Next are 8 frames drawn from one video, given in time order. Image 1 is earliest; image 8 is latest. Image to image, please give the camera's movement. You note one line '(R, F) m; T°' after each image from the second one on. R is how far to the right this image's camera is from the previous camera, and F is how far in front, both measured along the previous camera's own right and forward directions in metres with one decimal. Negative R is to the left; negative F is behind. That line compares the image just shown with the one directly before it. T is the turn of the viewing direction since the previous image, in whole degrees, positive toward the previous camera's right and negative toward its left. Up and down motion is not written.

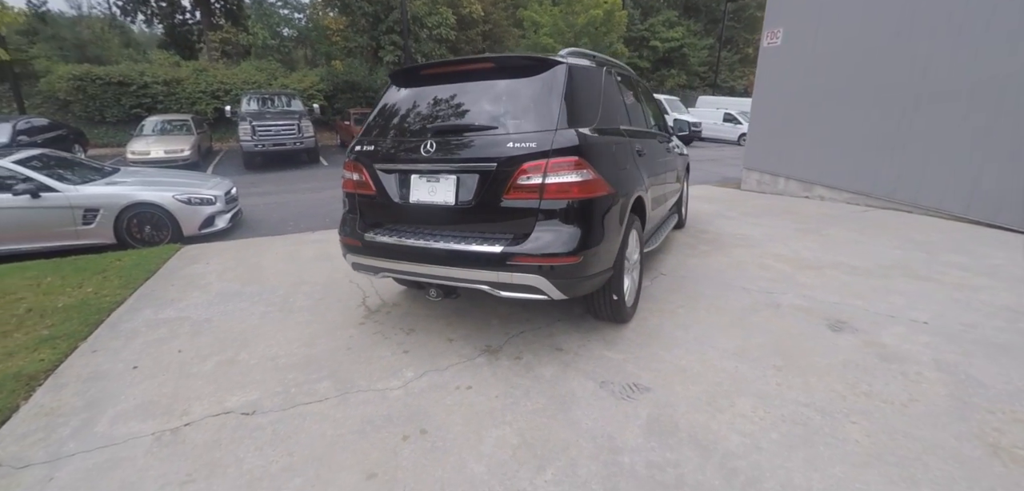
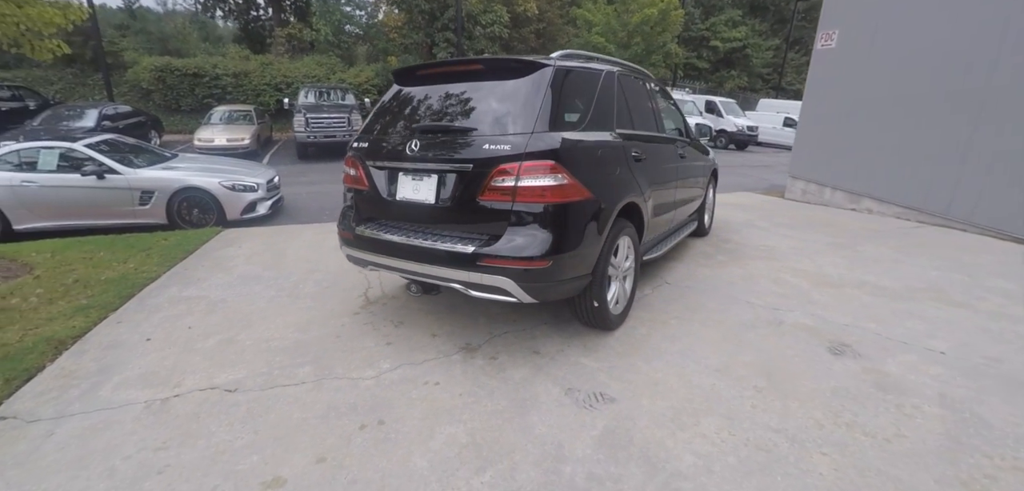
(+0.4, 0.0) m; -6°
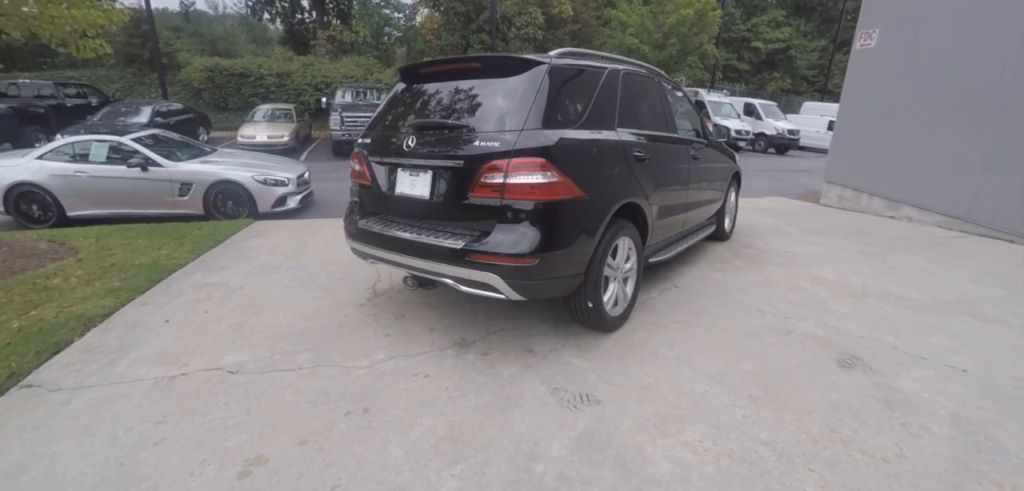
(+0.3, 0.0) m; -4°
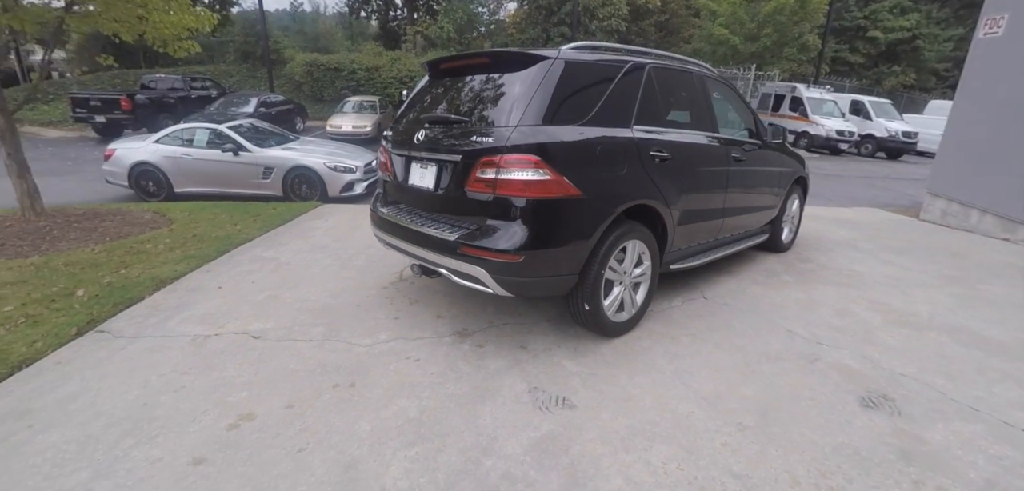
(+0.5, 0.0) m; -10°
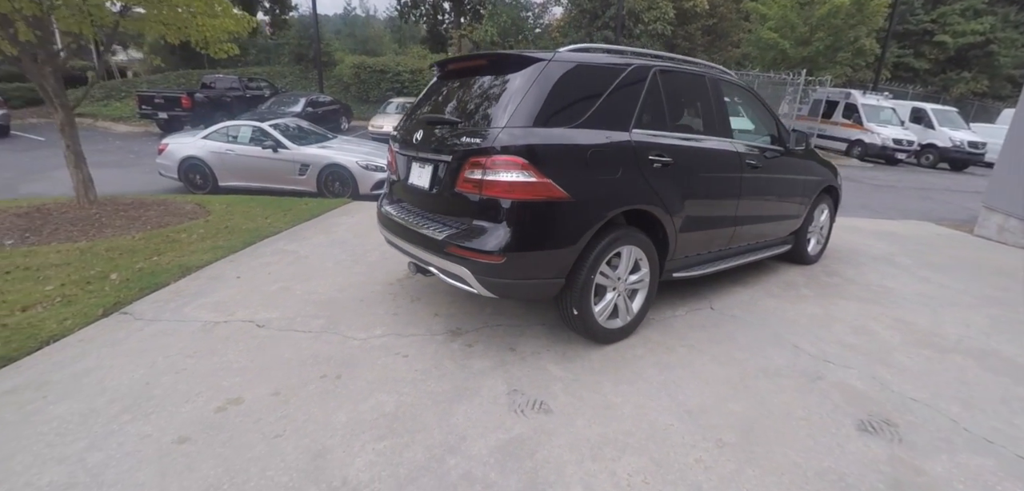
(+0.3, 0.0) m; -5°
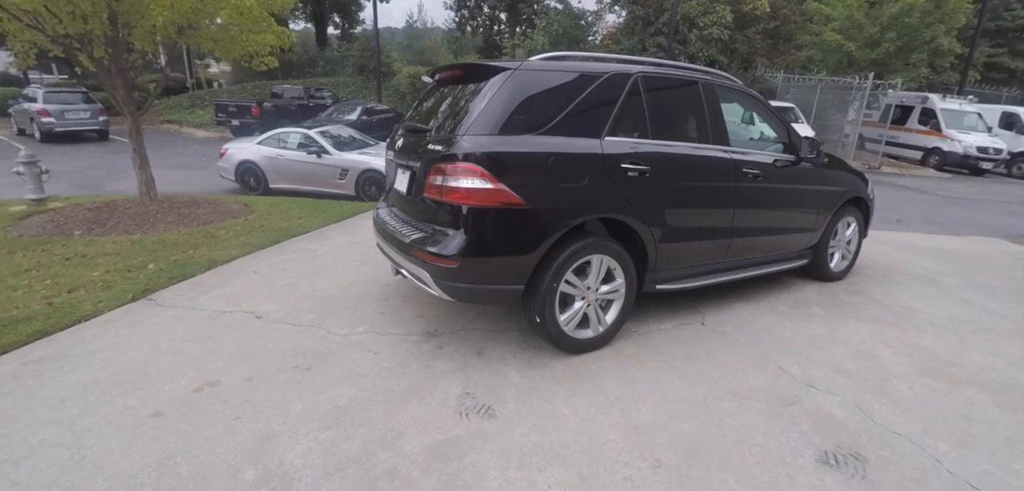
(+0.6, 0.0) m; -7°
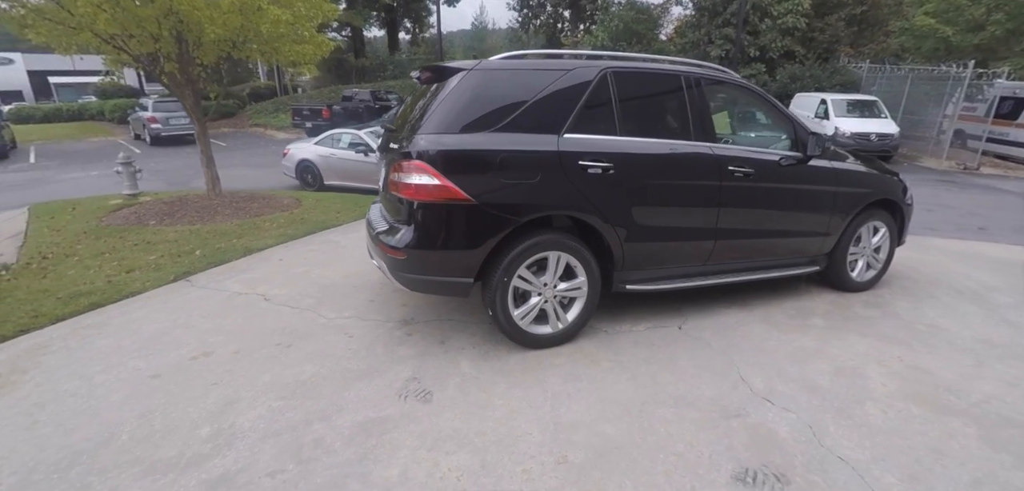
(+0.7, 0.0) m; -9°
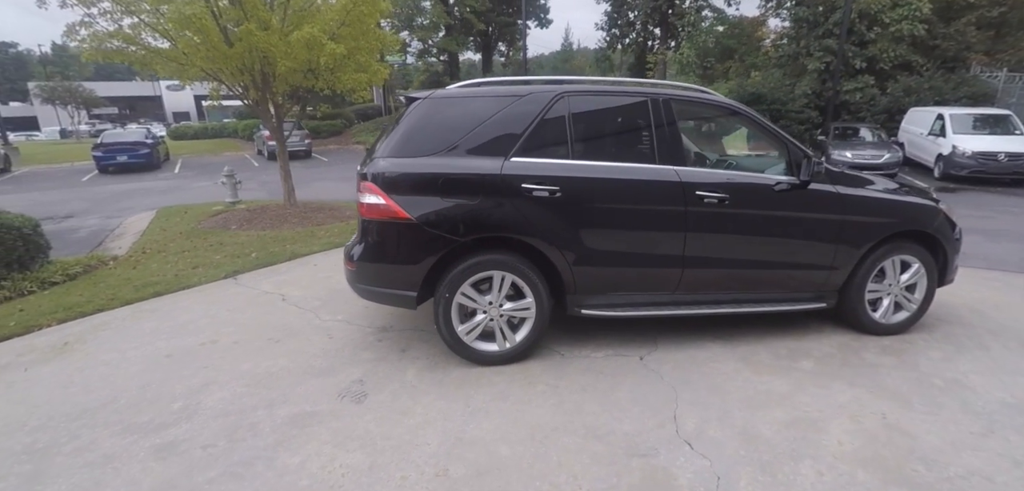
(+1.0, 0.0) m; -12°
